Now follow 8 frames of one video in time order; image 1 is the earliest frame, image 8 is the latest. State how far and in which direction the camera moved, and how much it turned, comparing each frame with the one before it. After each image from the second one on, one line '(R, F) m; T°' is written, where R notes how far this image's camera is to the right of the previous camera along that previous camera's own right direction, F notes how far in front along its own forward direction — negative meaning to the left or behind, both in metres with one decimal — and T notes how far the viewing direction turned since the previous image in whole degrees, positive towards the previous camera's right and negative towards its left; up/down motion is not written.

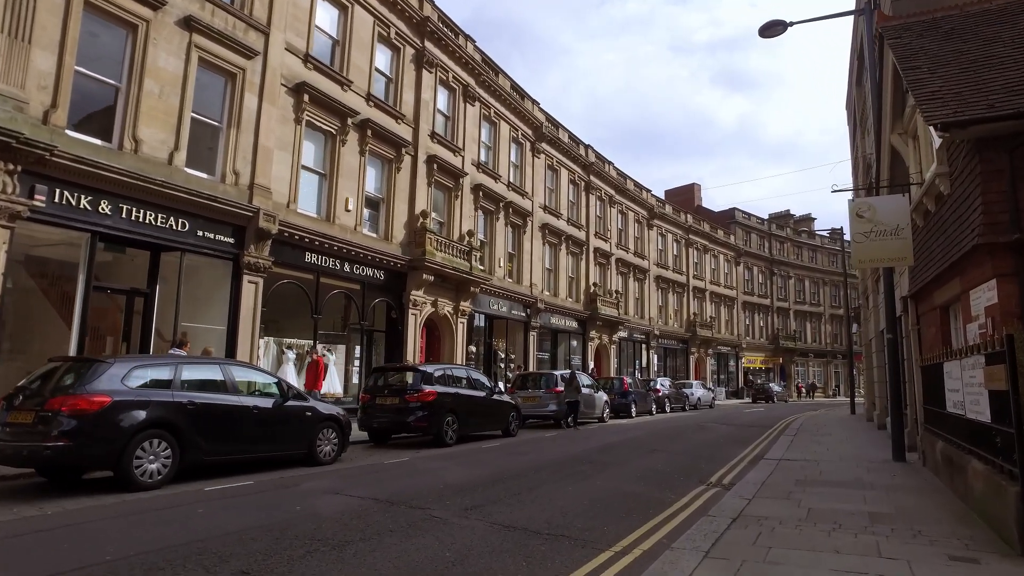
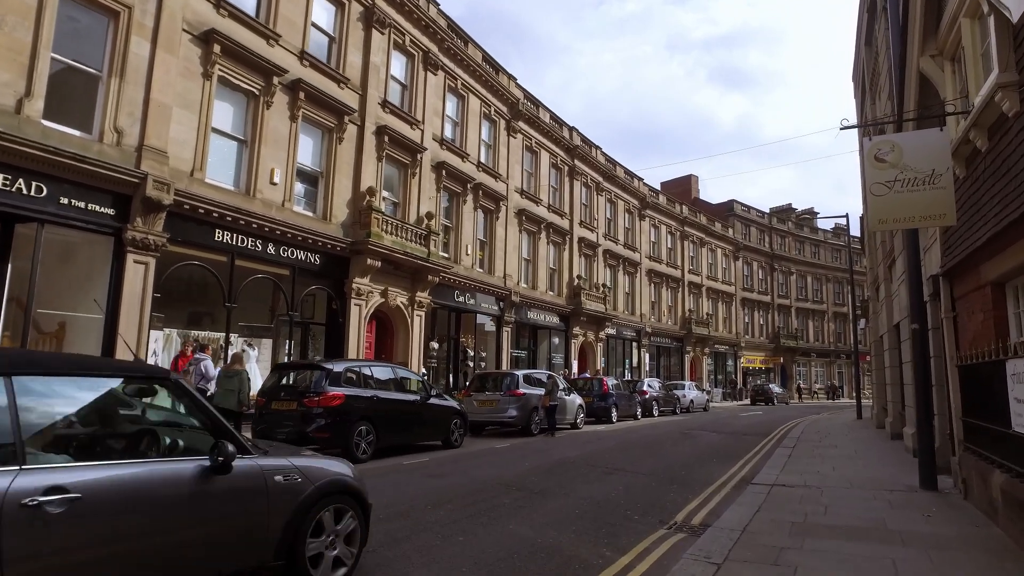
(+1.6, +2.4) m; 0°
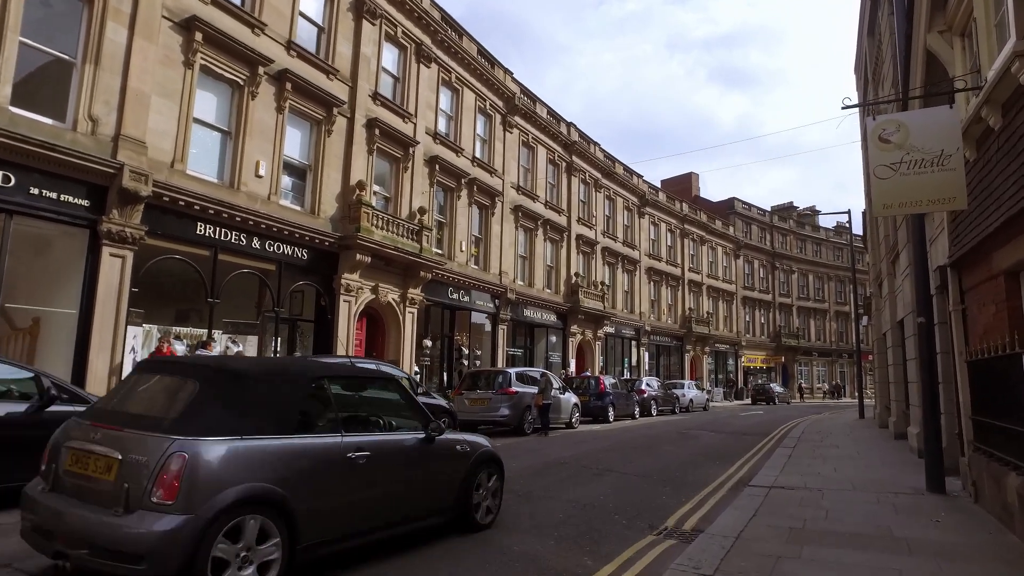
(+0.3, +0.4) m; 0°
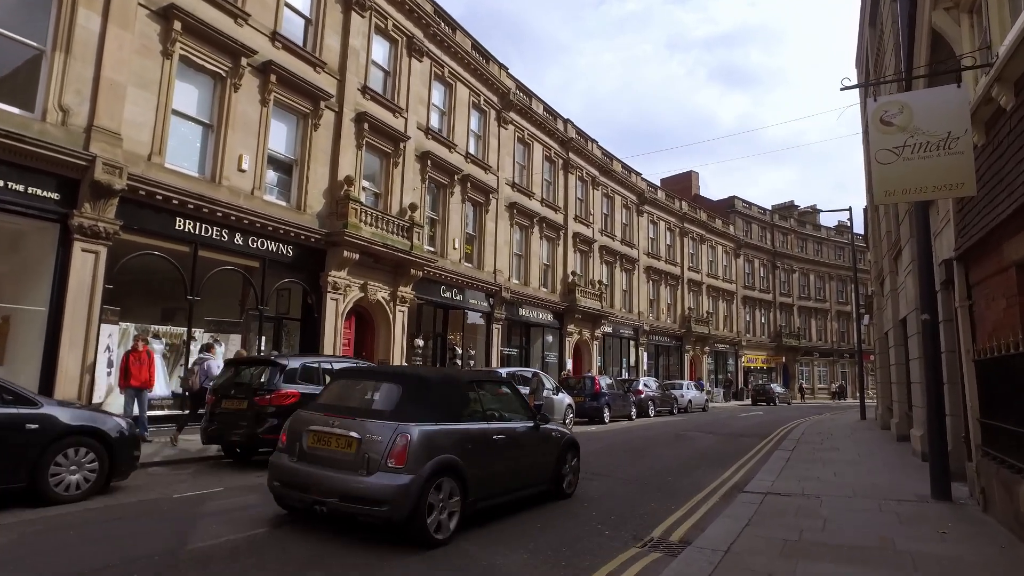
(+0.3, +0.4) m; 0°
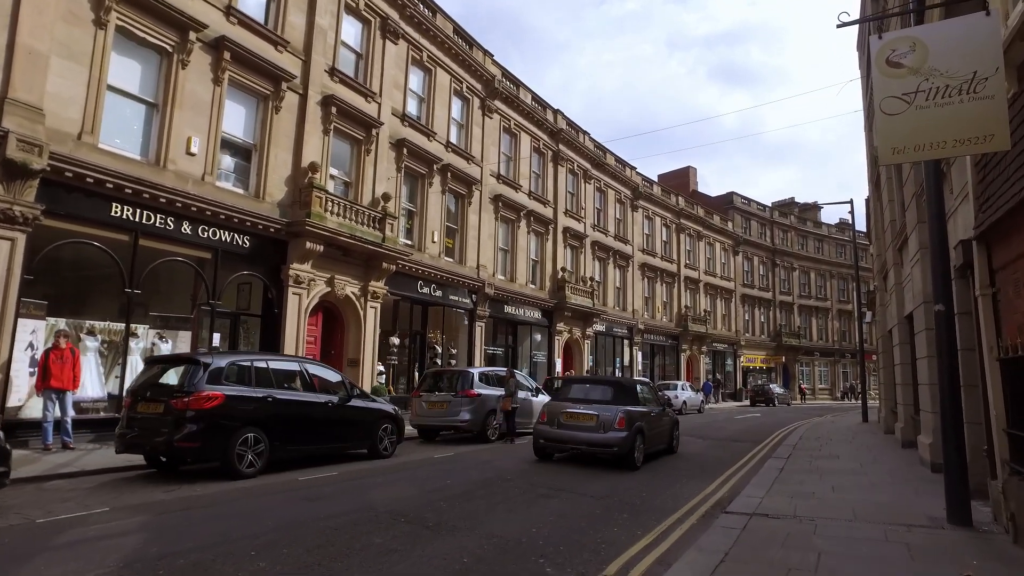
(+0.8, +1.1) m; 0°
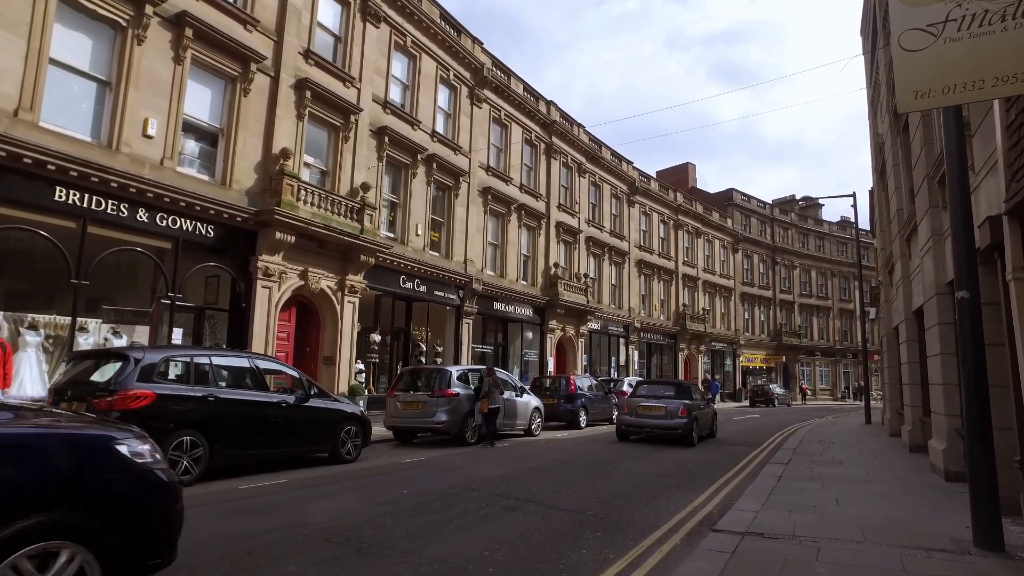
(+0.5, +0.9) m; 0°
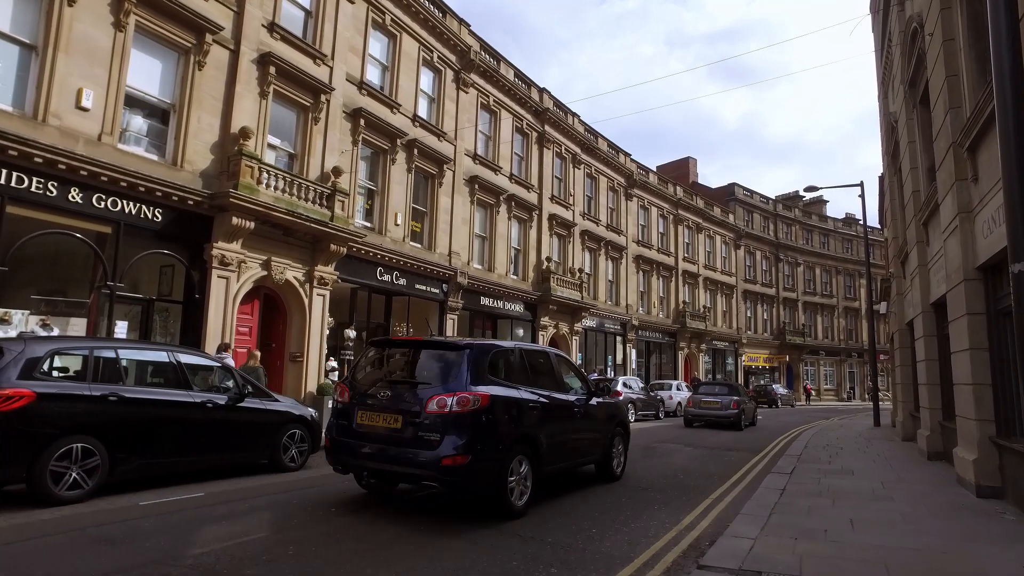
(+0.7, +1.2) m; 0°
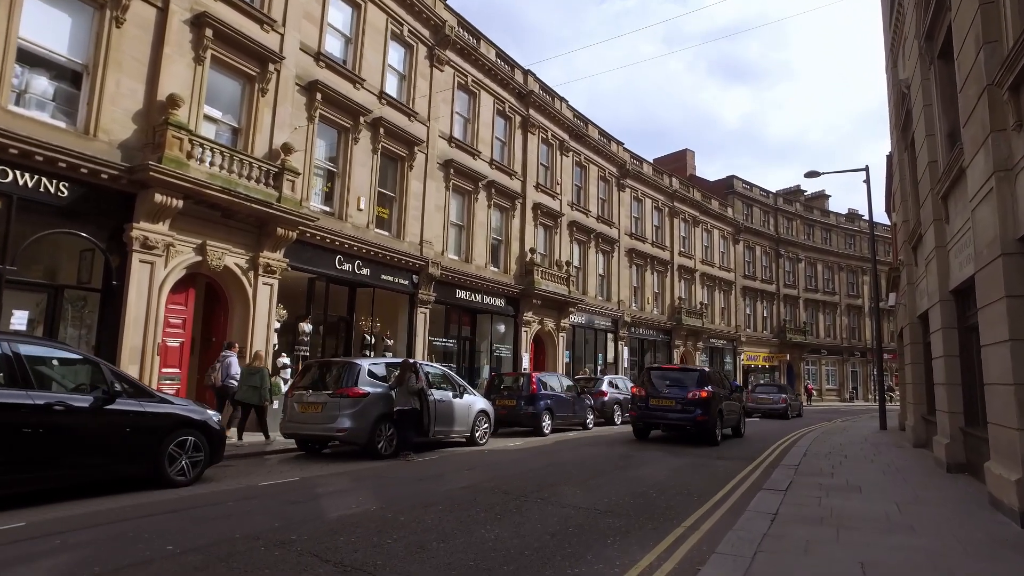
(+1.0, +1.5) m; 0°
